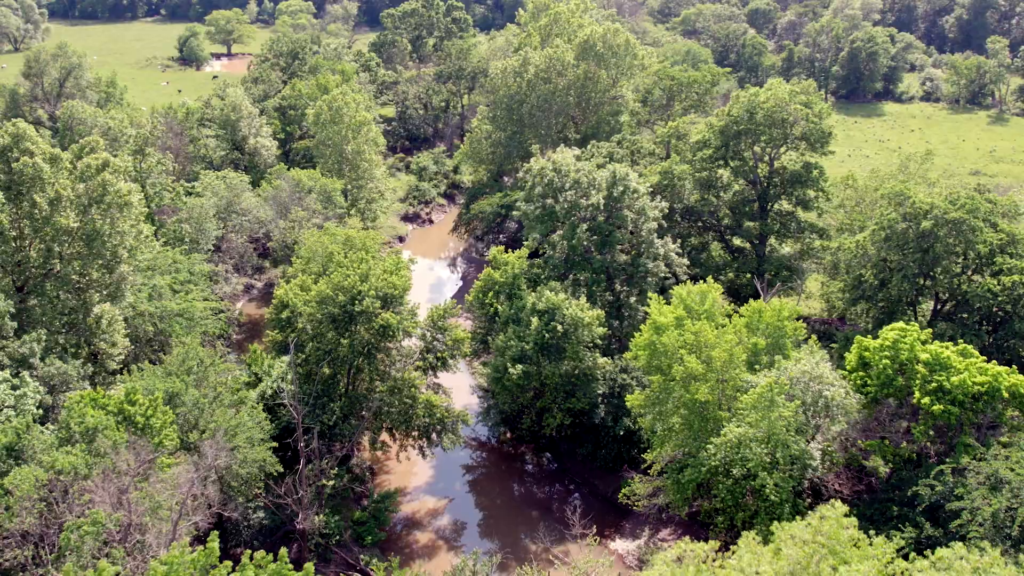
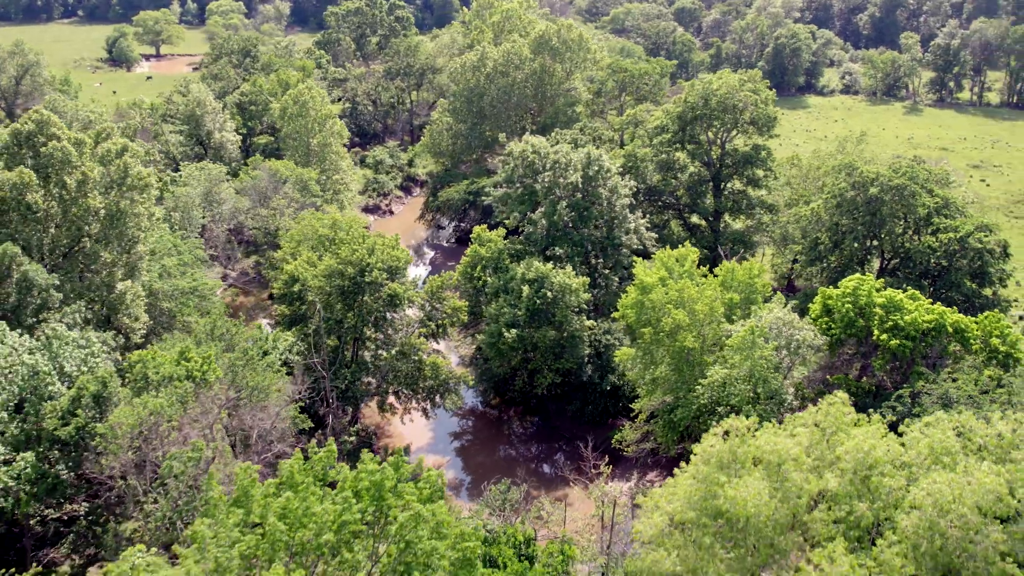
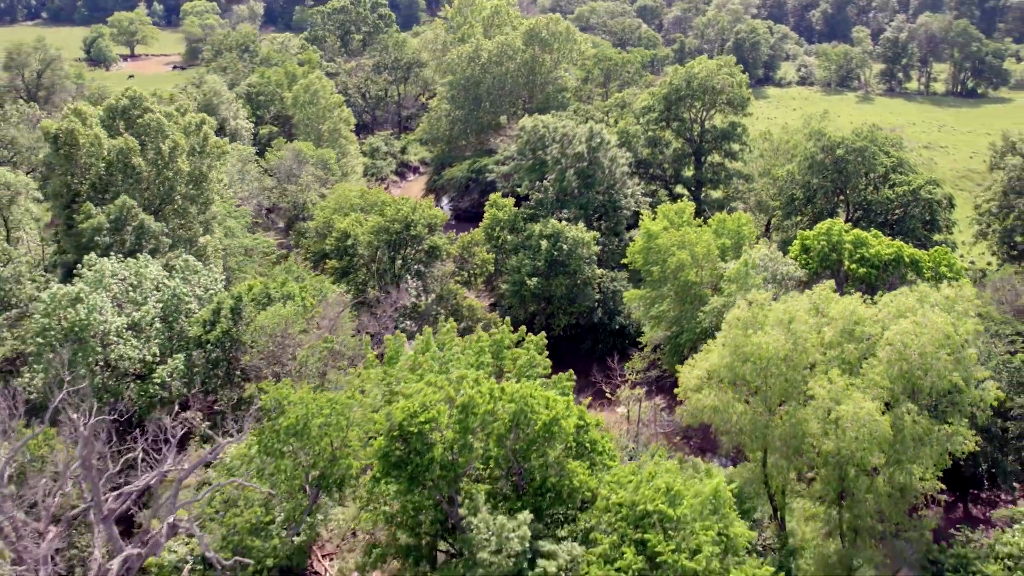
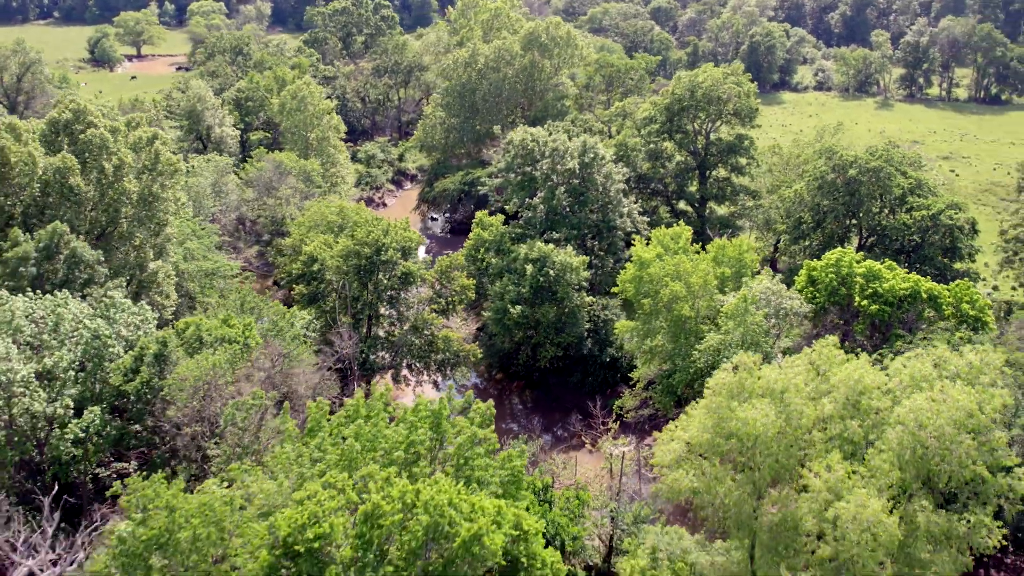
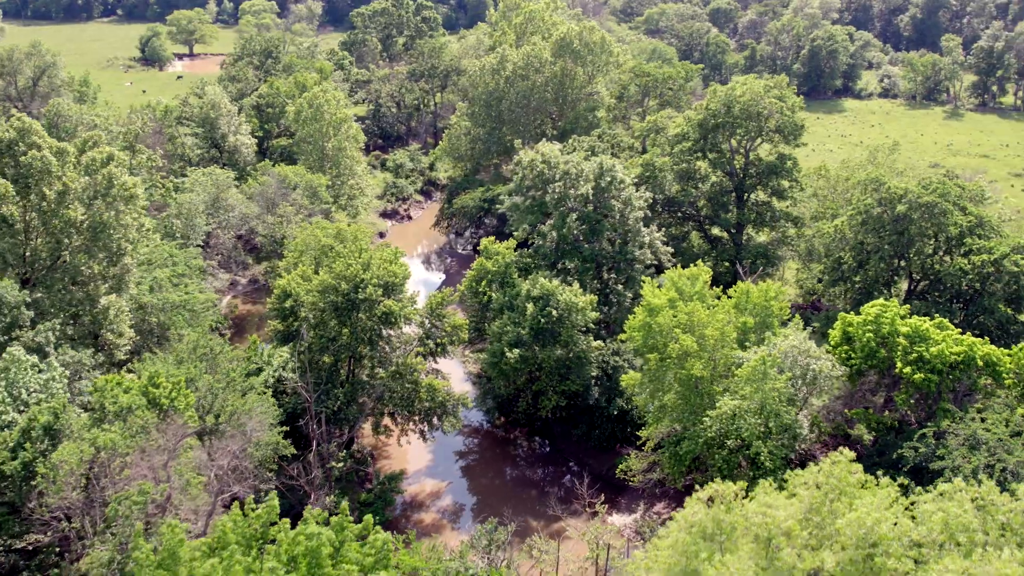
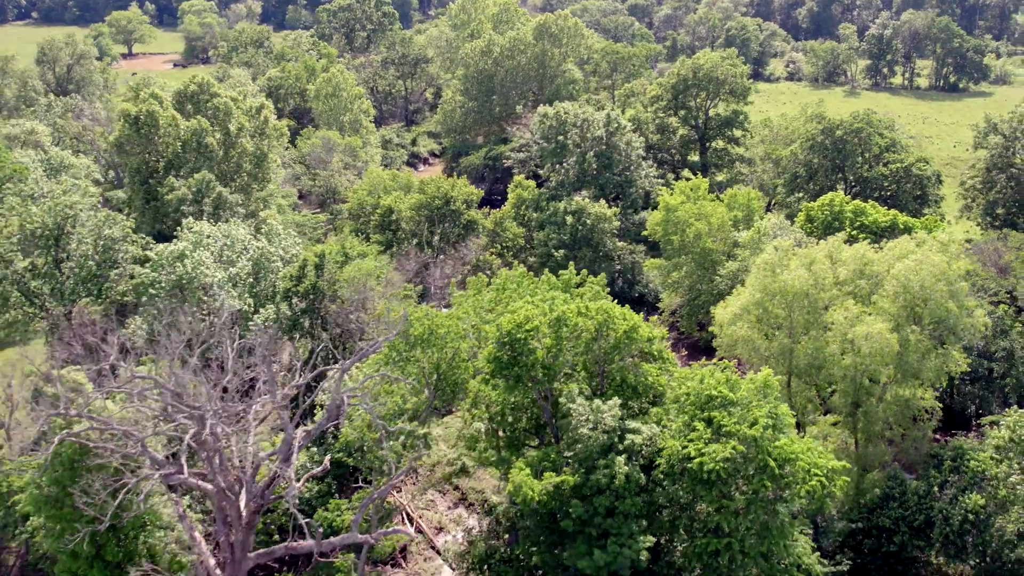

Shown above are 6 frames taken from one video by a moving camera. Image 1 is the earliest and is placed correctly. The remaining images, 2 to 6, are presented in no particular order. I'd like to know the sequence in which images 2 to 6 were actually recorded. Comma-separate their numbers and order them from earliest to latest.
5, 2, 4, 3, 6
